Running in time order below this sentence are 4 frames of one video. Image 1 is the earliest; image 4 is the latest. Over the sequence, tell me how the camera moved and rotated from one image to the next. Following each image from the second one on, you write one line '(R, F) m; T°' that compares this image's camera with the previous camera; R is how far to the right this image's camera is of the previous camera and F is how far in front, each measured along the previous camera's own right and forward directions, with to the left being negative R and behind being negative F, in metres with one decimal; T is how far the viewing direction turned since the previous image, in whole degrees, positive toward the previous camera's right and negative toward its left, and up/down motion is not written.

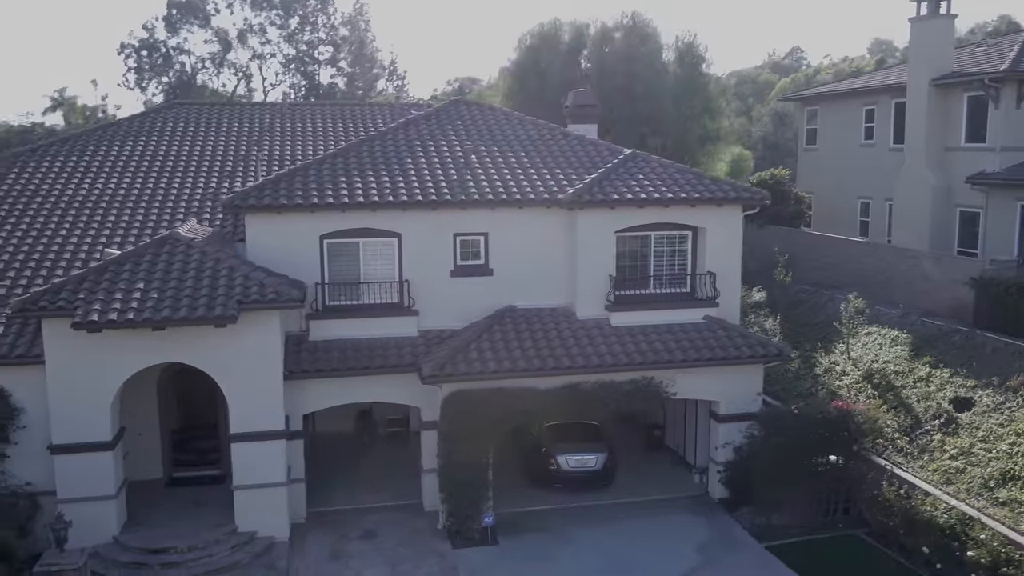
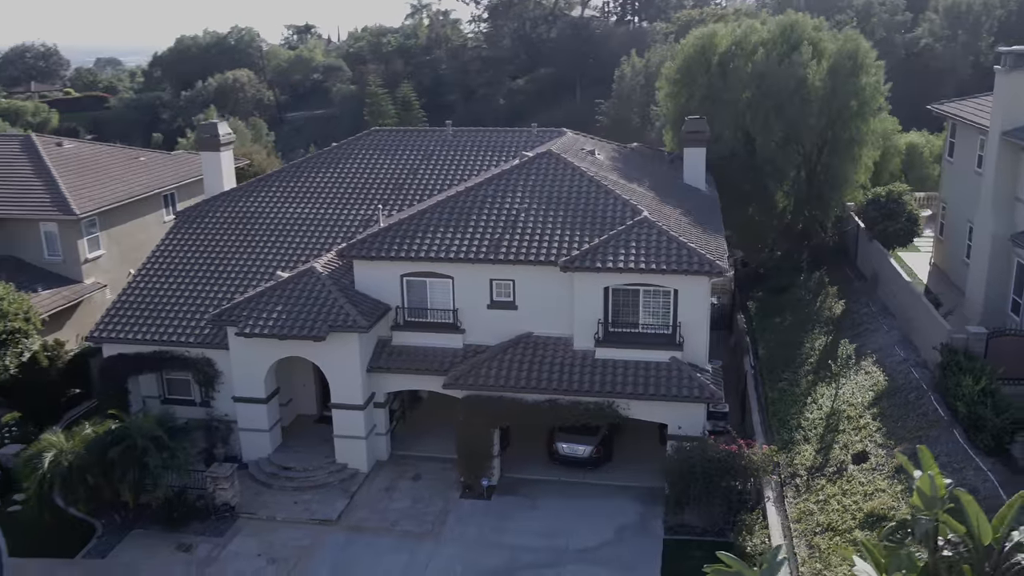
(+7.3, -4.2) m; -22°
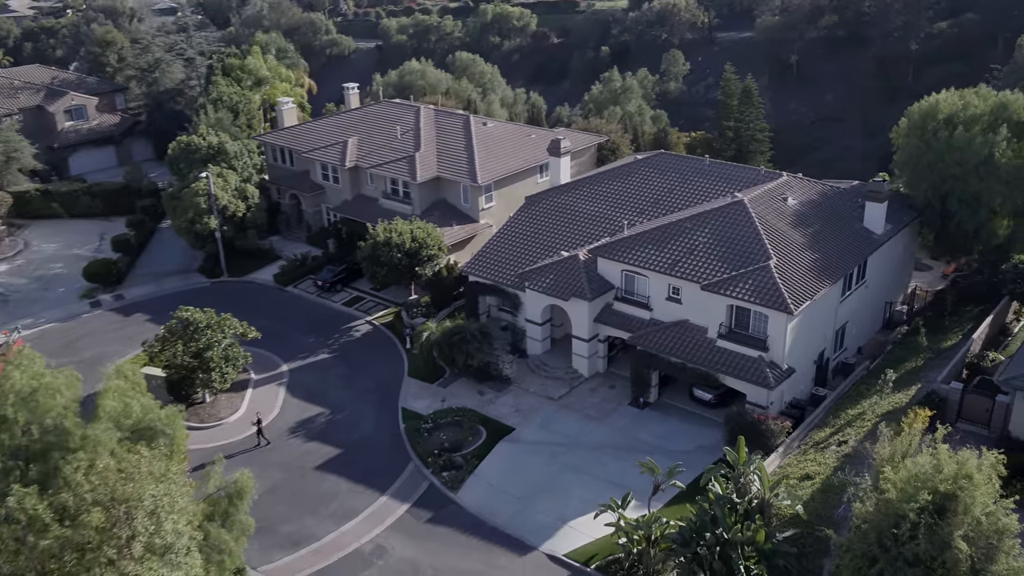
(+10.1, -12.4) m; -27°
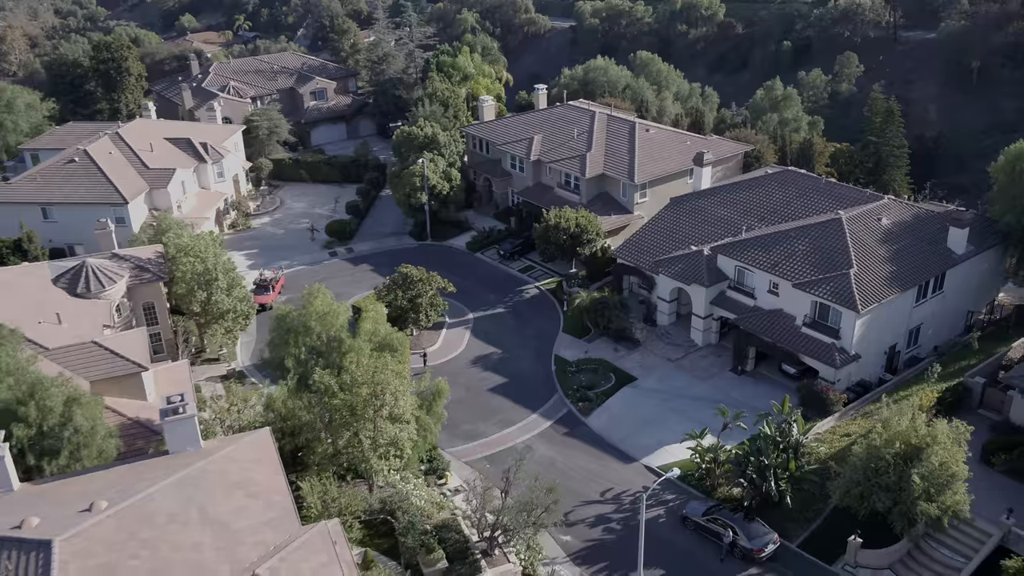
(+2.2, -11.2) m; -11°
